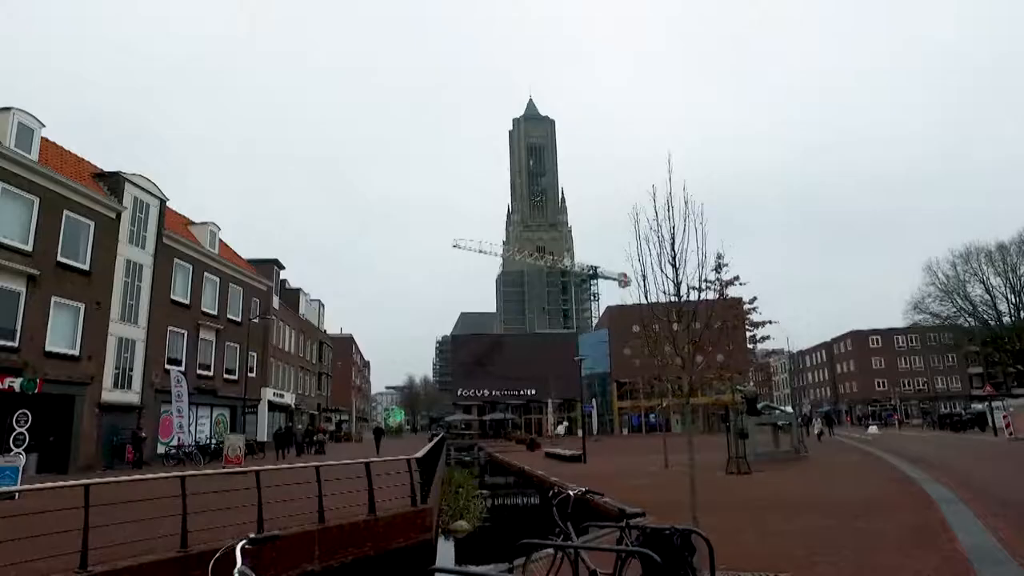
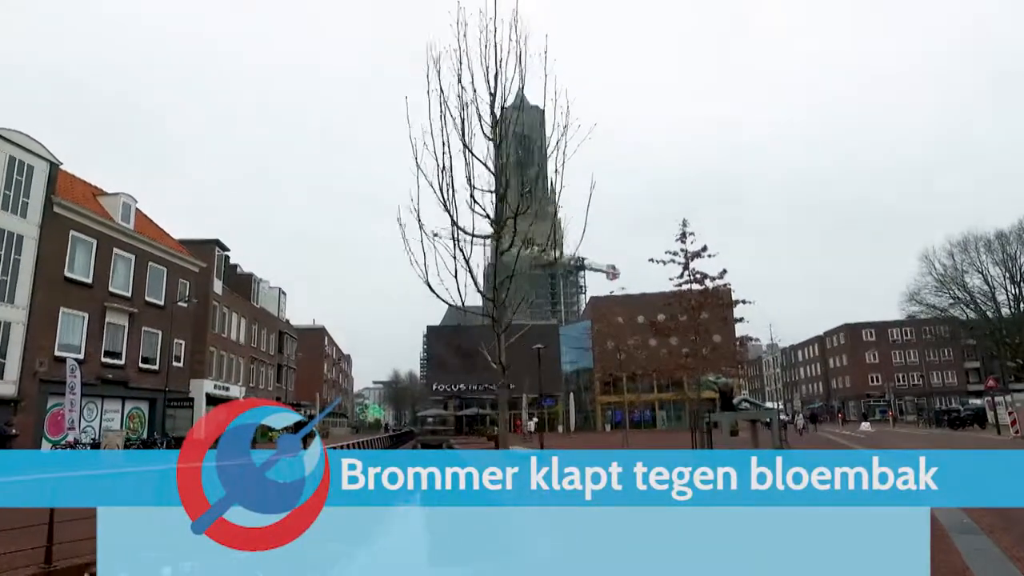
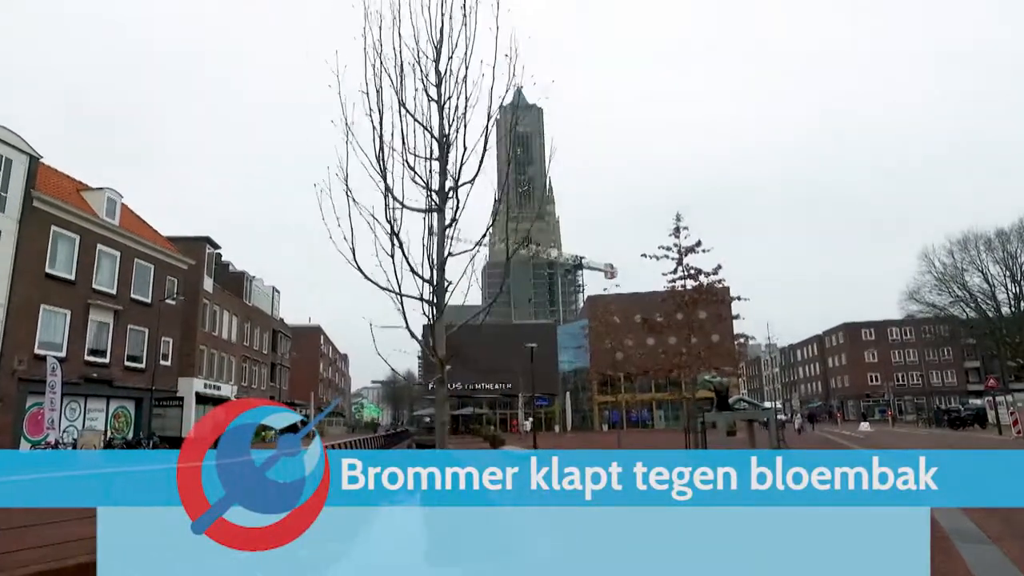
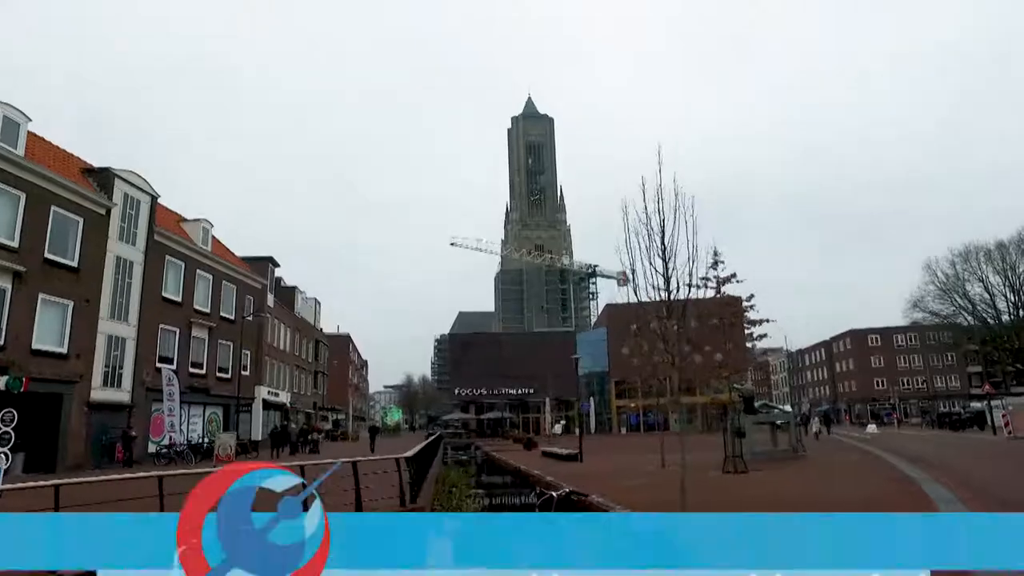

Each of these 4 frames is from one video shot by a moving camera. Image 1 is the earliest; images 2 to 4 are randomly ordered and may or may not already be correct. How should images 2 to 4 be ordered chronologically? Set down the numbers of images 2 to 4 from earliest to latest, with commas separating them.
4, 2, 3
